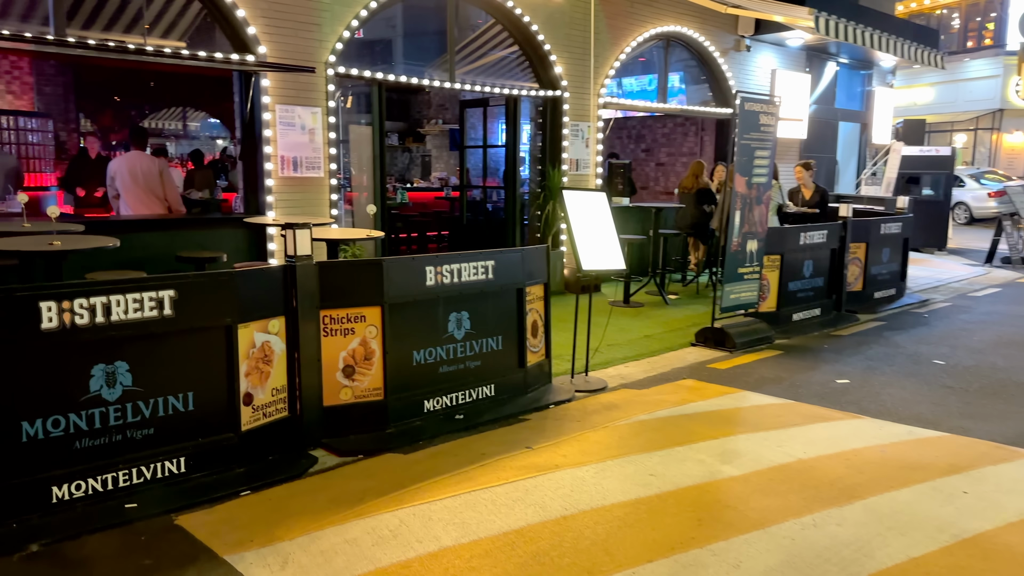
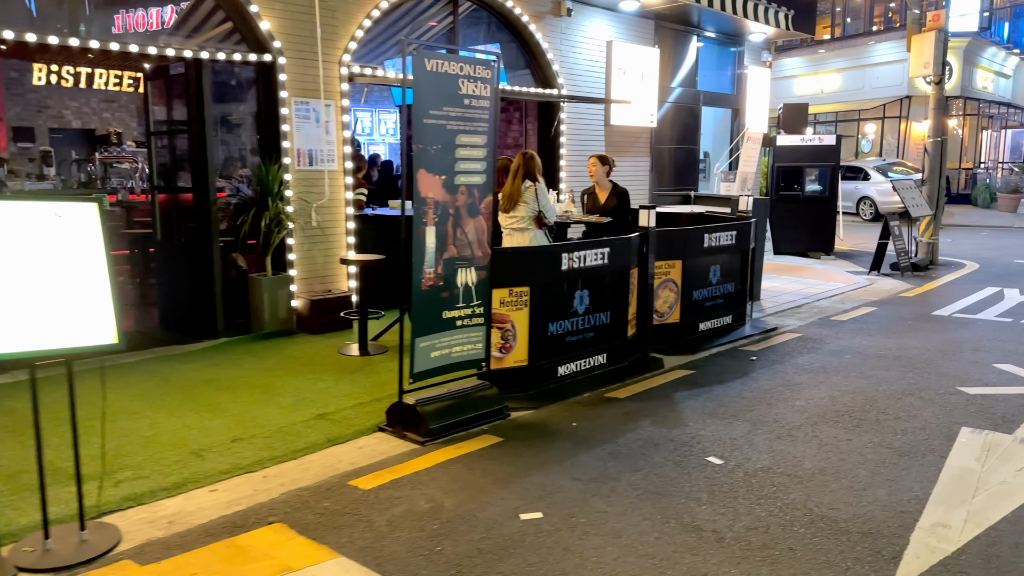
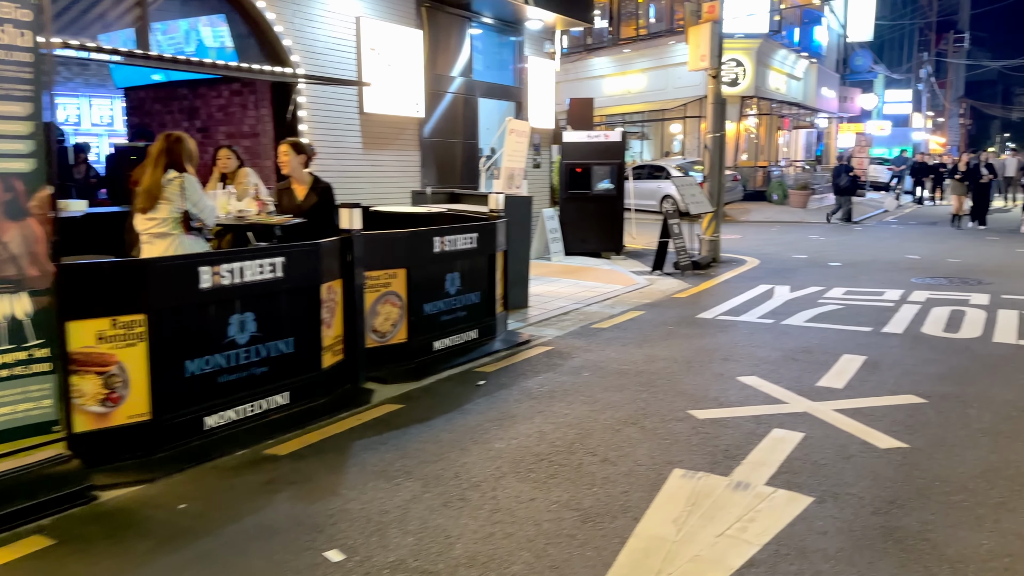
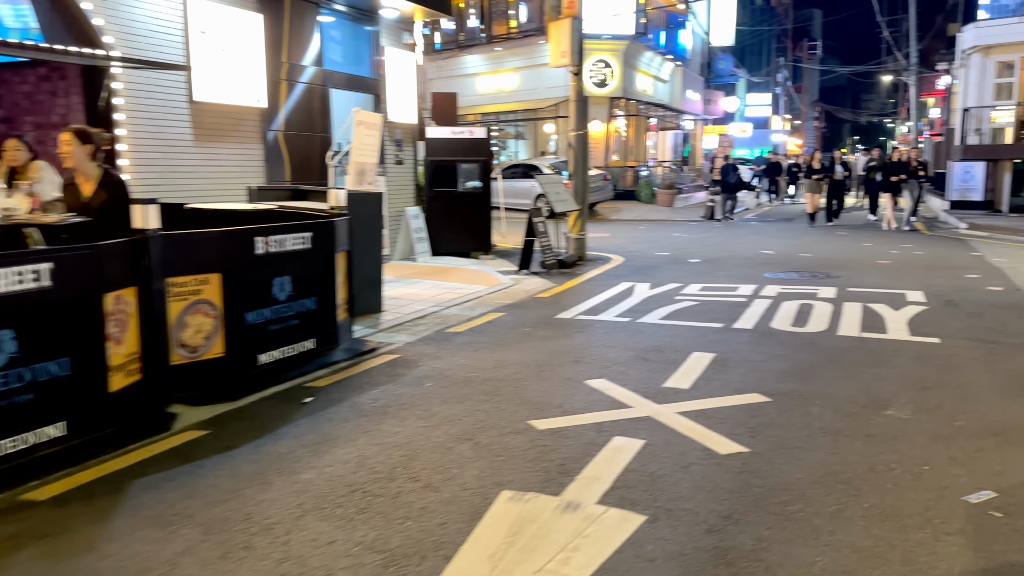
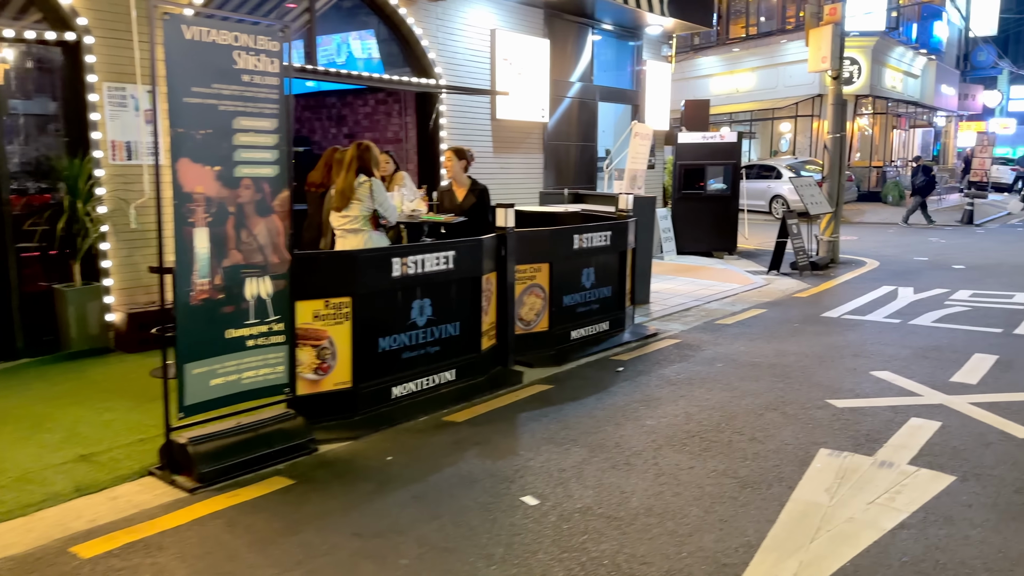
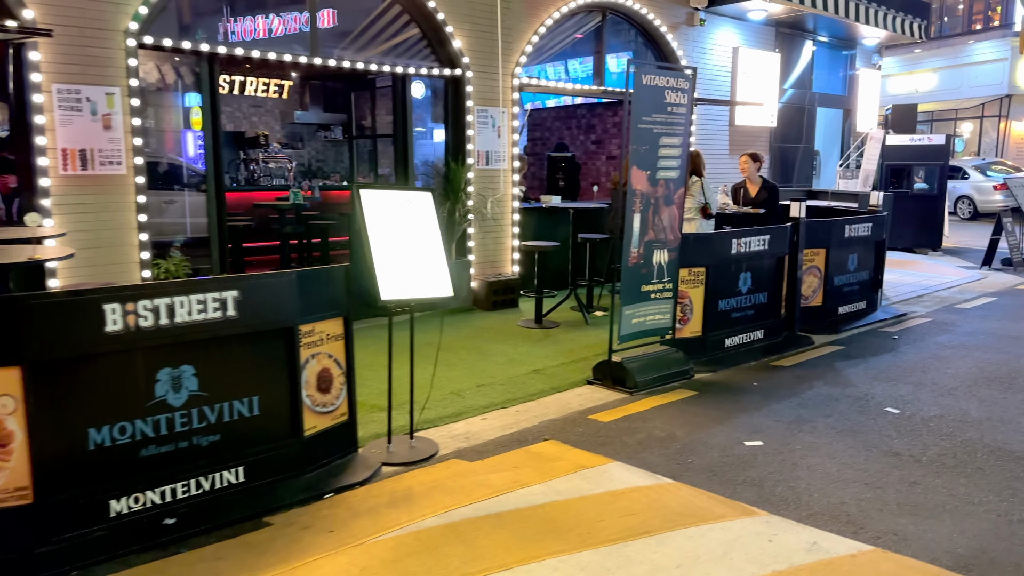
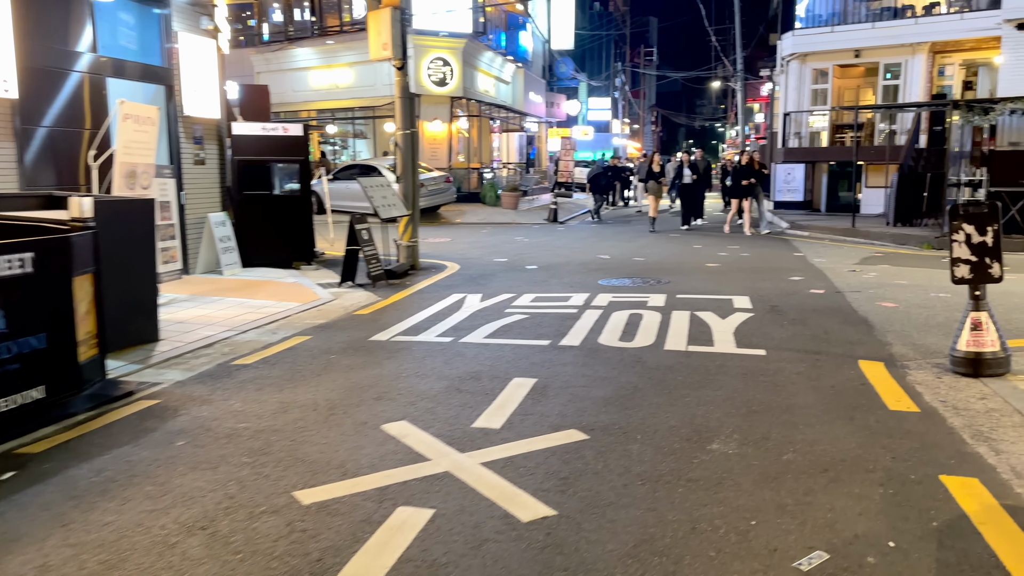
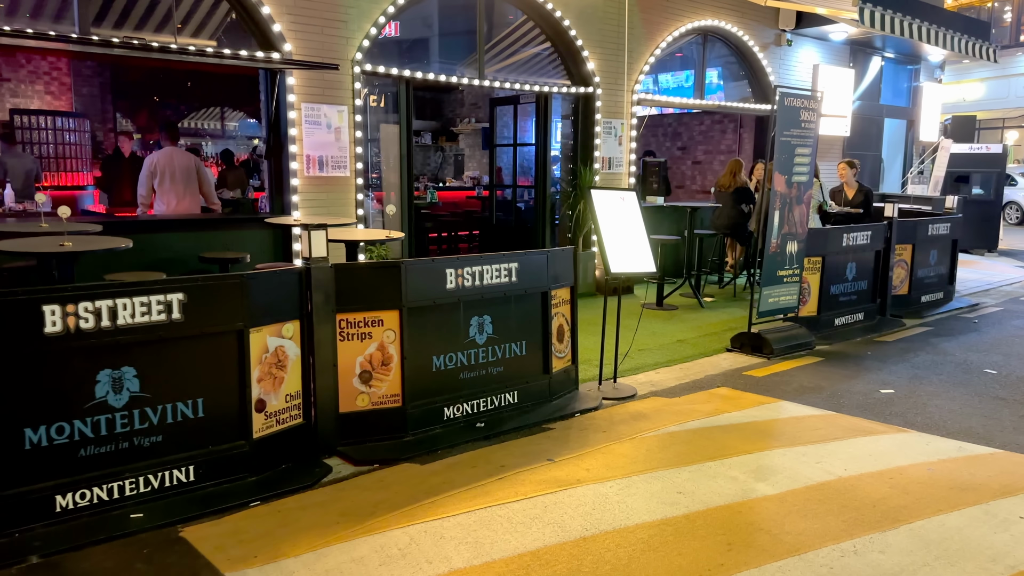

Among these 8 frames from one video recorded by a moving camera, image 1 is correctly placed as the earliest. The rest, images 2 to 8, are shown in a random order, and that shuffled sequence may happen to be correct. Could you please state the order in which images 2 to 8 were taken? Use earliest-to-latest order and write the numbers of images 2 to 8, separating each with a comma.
8, 6, 2, 5, 3, 4, 7
